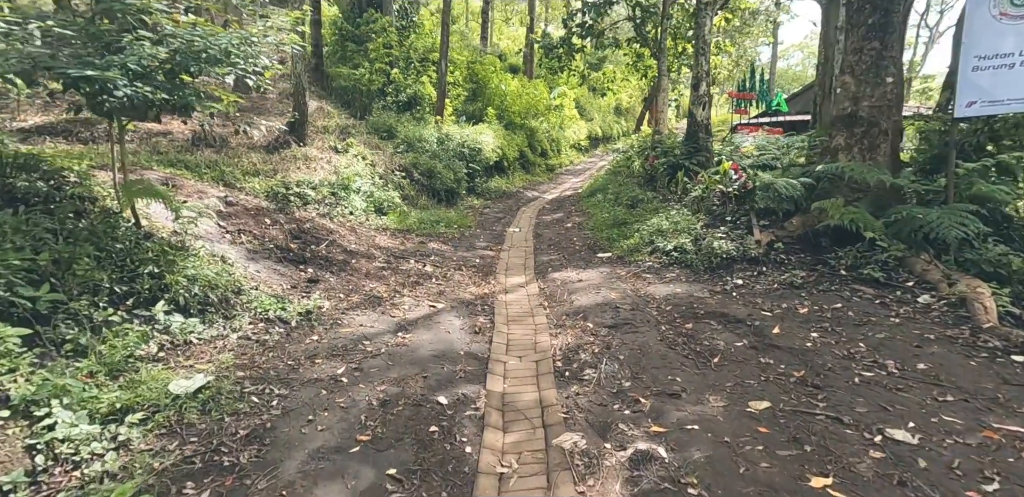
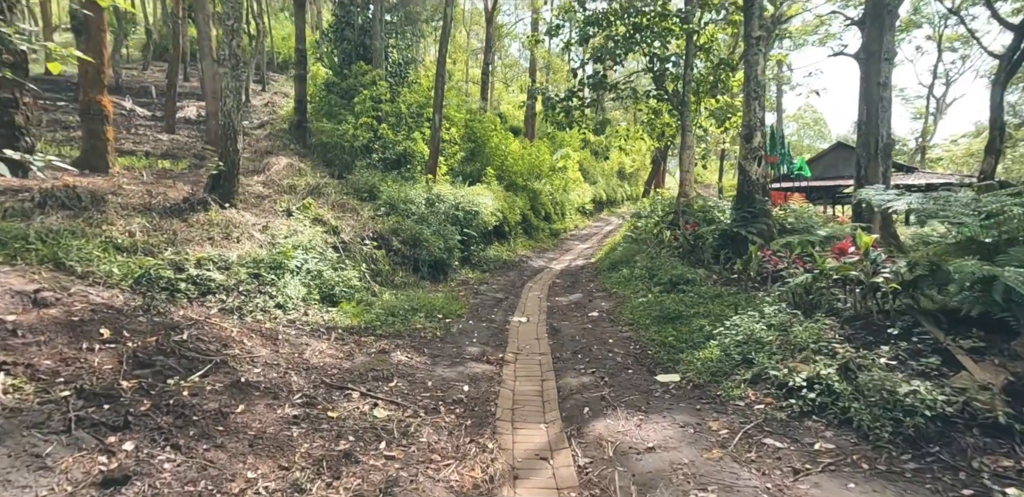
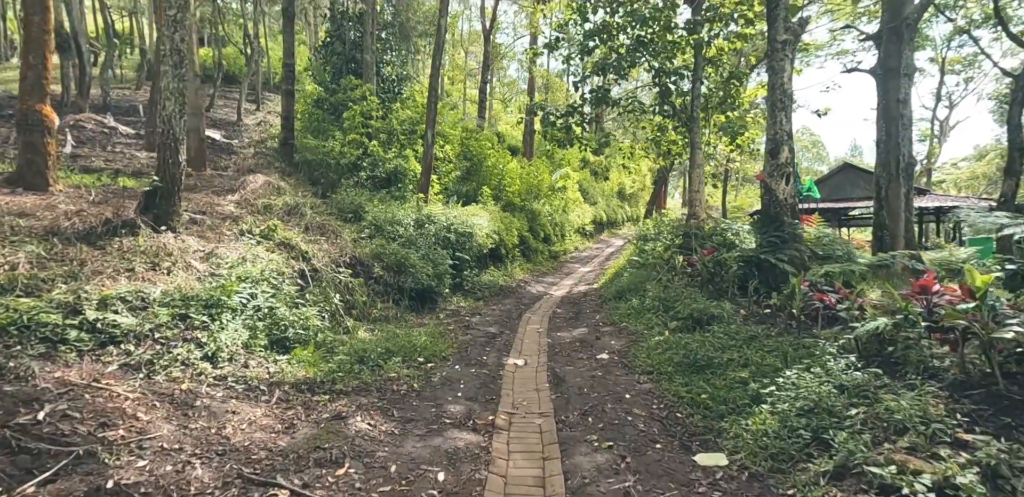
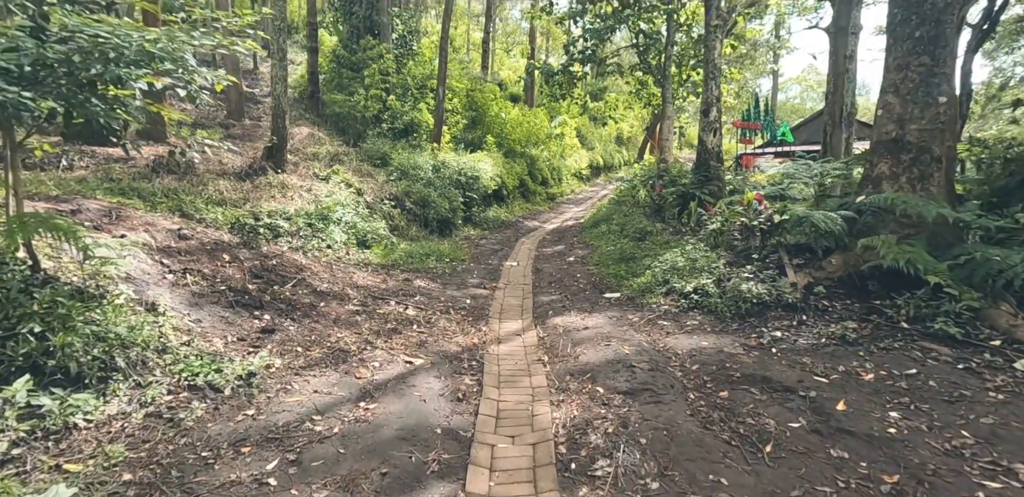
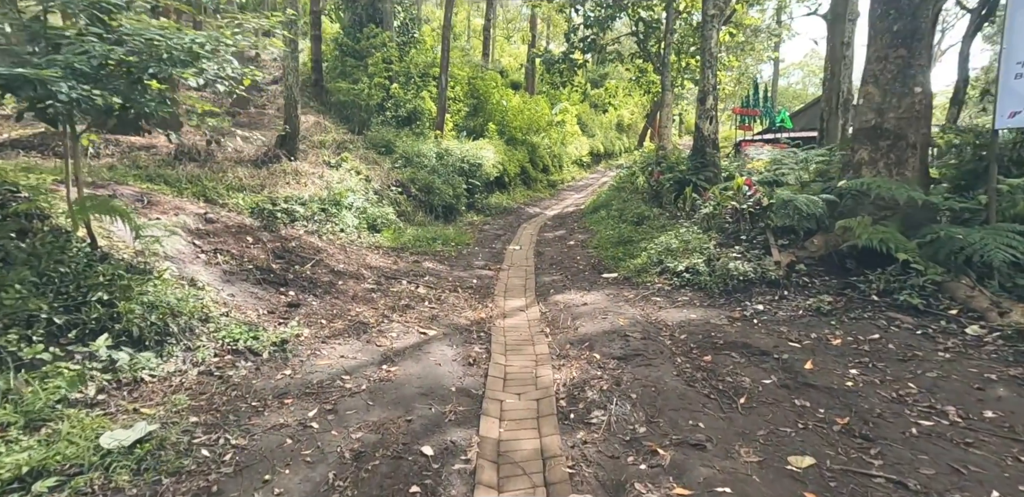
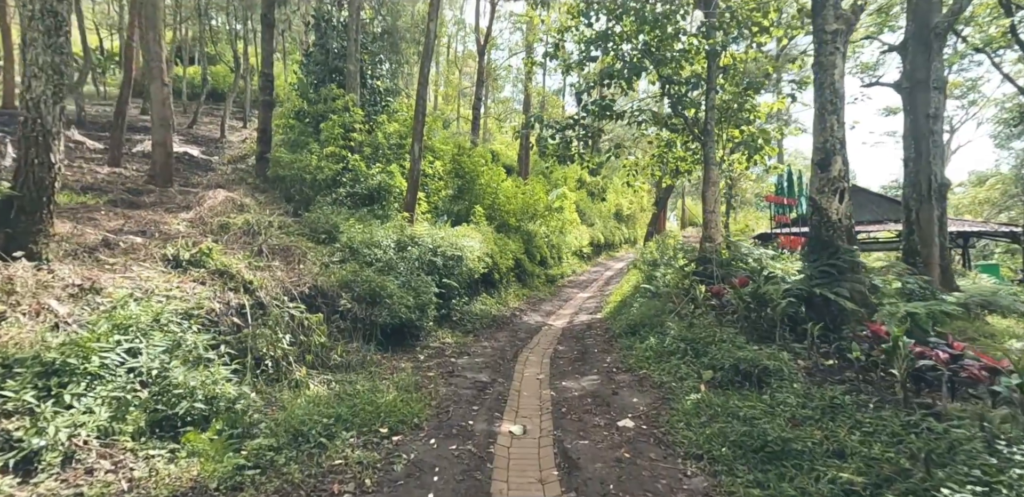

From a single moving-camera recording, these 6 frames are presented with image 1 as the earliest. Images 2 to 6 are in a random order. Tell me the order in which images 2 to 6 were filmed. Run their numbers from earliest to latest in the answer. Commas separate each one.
5, 4, 2, 3, 6
